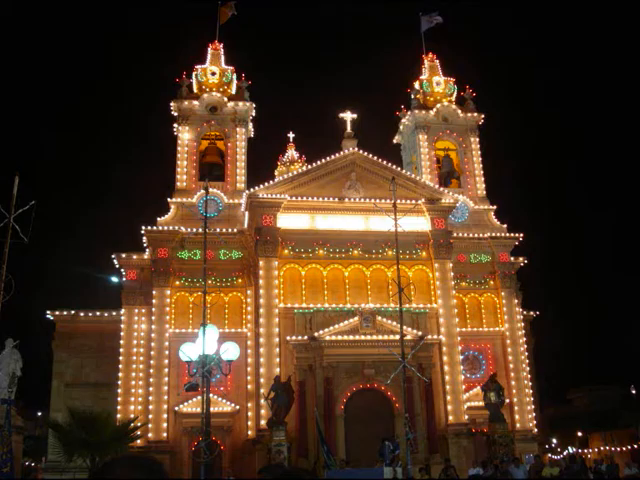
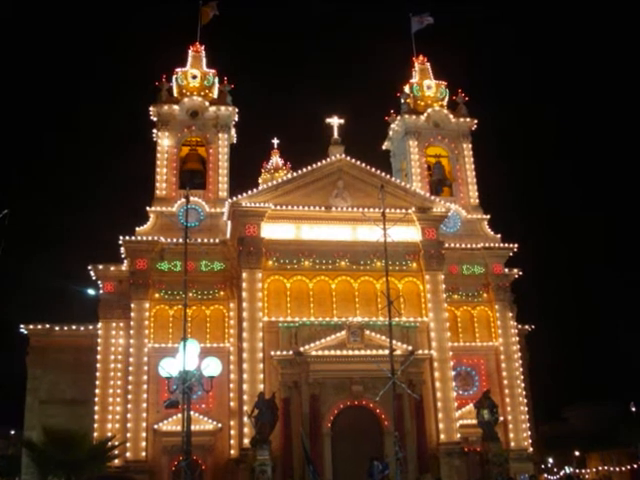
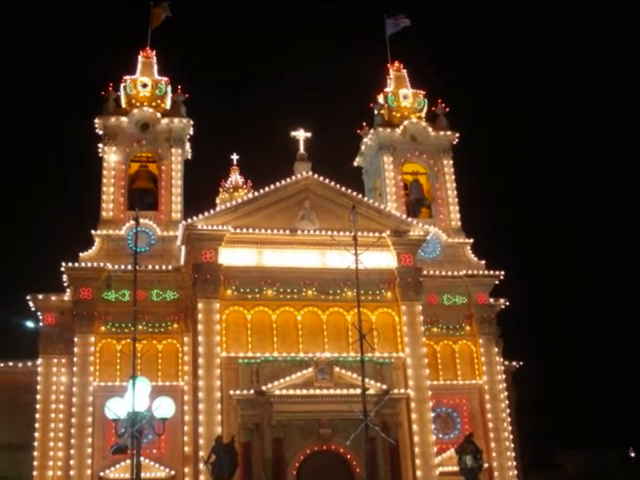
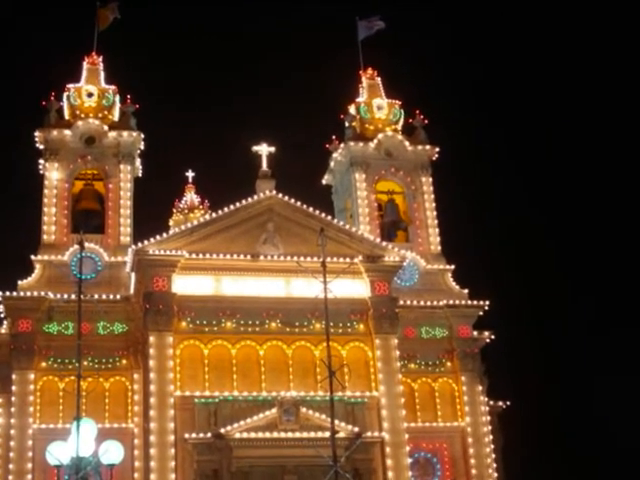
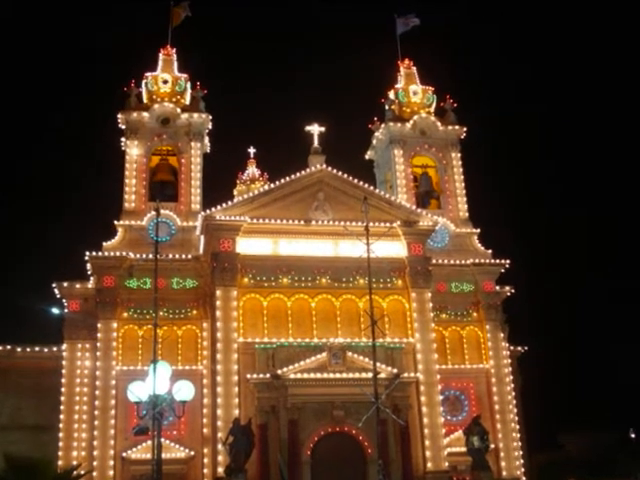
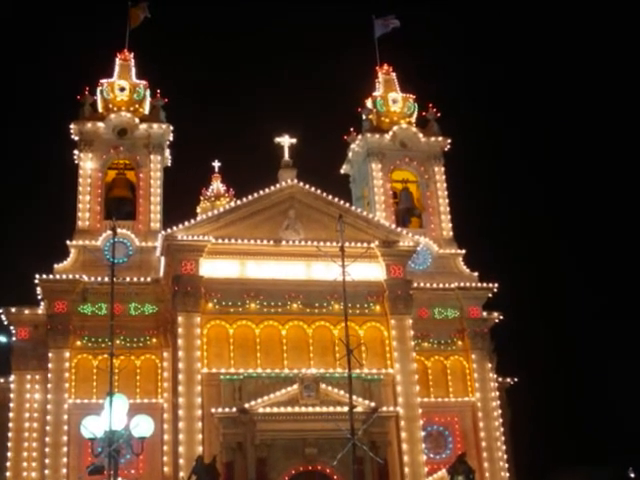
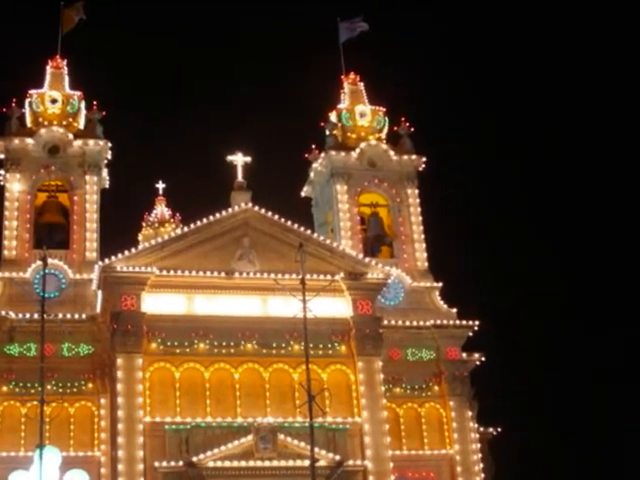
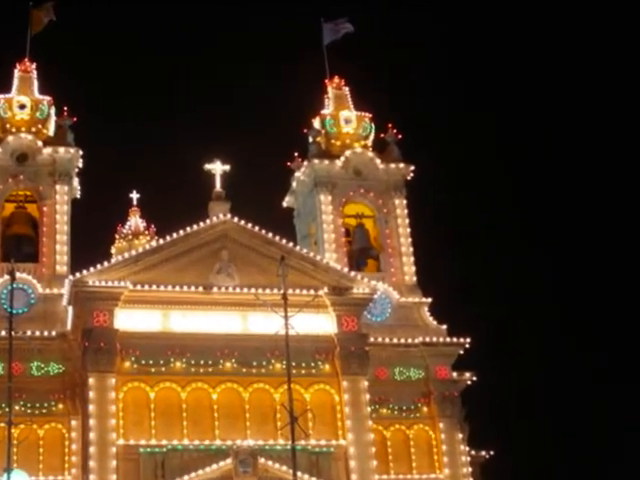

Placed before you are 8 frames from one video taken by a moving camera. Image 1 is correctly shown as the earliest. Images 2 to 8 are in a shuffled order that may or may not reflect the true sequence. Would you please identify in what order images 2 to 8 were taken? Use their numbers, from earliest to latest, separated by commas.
2, 5, 3, 6, 4, 7, 8
